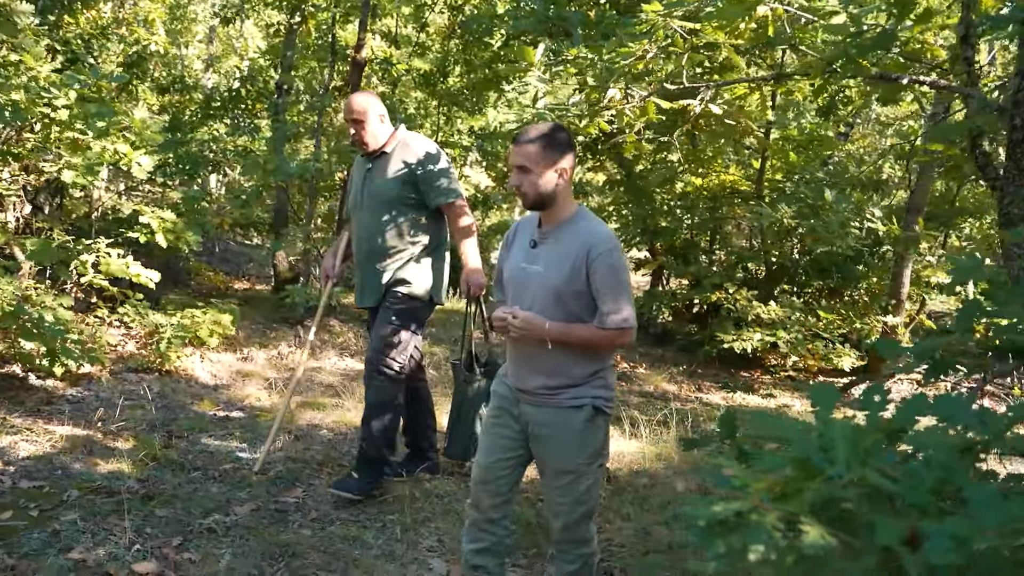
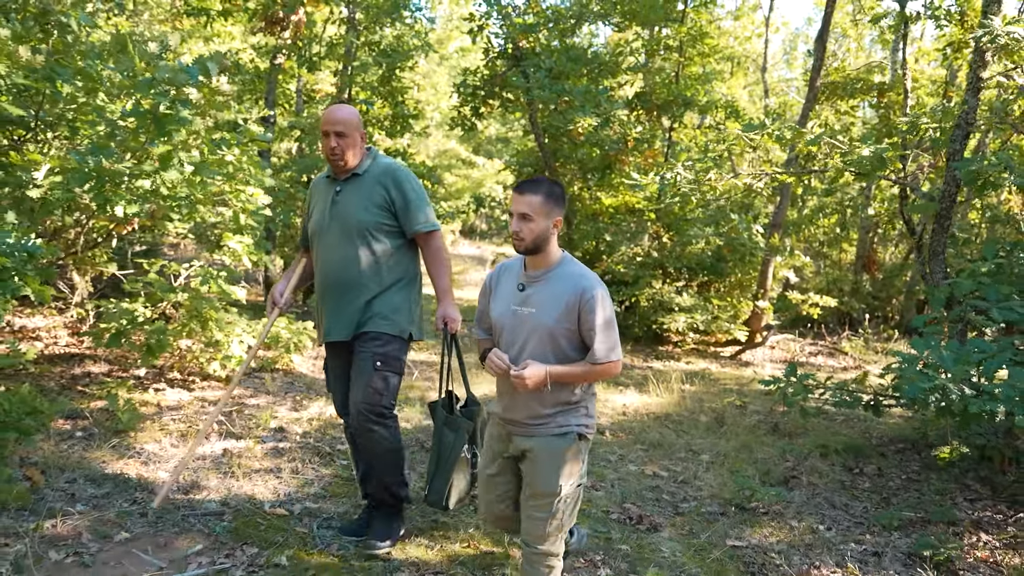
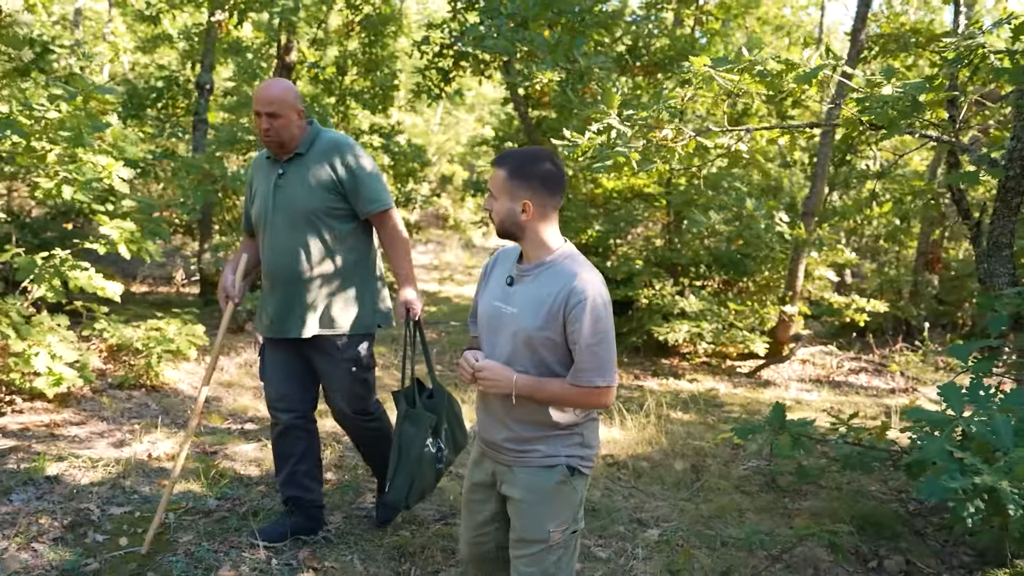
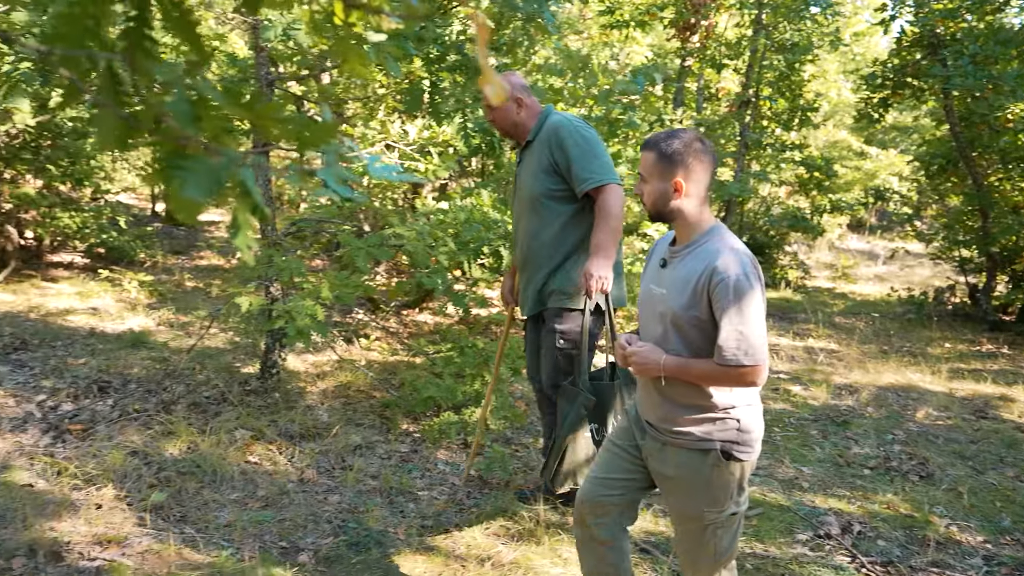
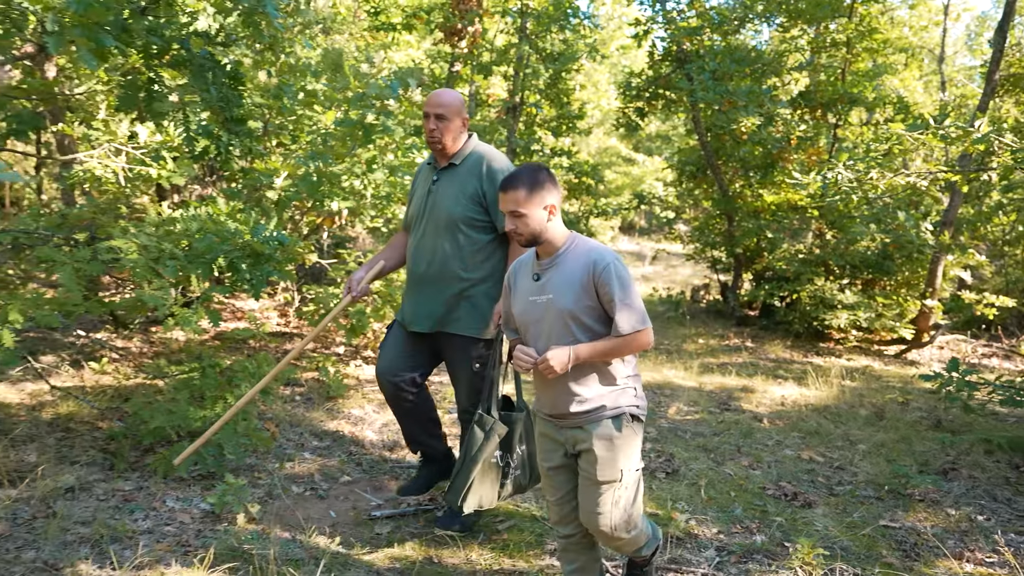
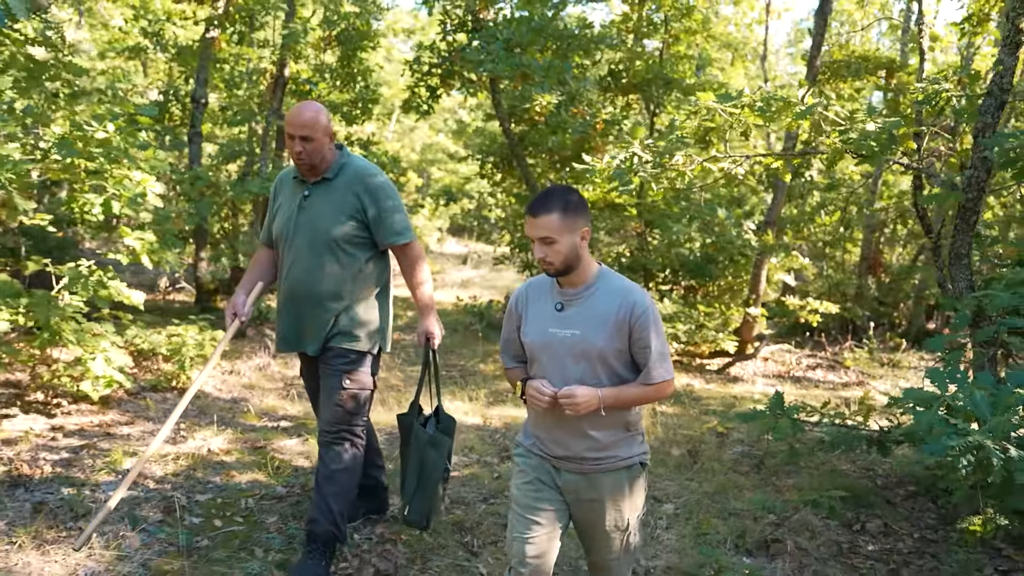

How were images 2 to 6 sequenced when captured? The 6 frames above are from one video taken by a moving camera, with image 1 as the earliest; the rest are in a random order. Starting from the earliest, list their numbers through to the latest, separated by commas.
3, 6, 2, 5, 4
